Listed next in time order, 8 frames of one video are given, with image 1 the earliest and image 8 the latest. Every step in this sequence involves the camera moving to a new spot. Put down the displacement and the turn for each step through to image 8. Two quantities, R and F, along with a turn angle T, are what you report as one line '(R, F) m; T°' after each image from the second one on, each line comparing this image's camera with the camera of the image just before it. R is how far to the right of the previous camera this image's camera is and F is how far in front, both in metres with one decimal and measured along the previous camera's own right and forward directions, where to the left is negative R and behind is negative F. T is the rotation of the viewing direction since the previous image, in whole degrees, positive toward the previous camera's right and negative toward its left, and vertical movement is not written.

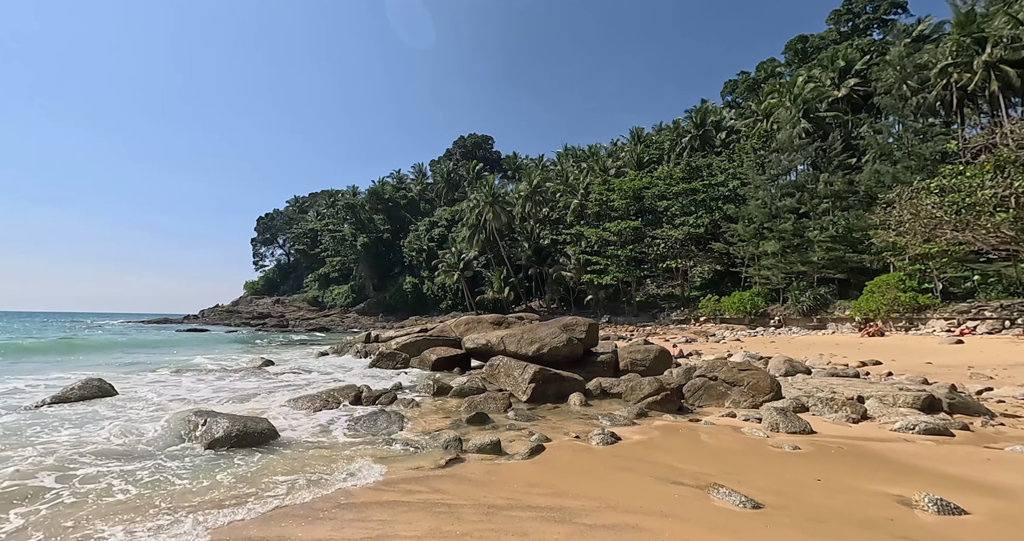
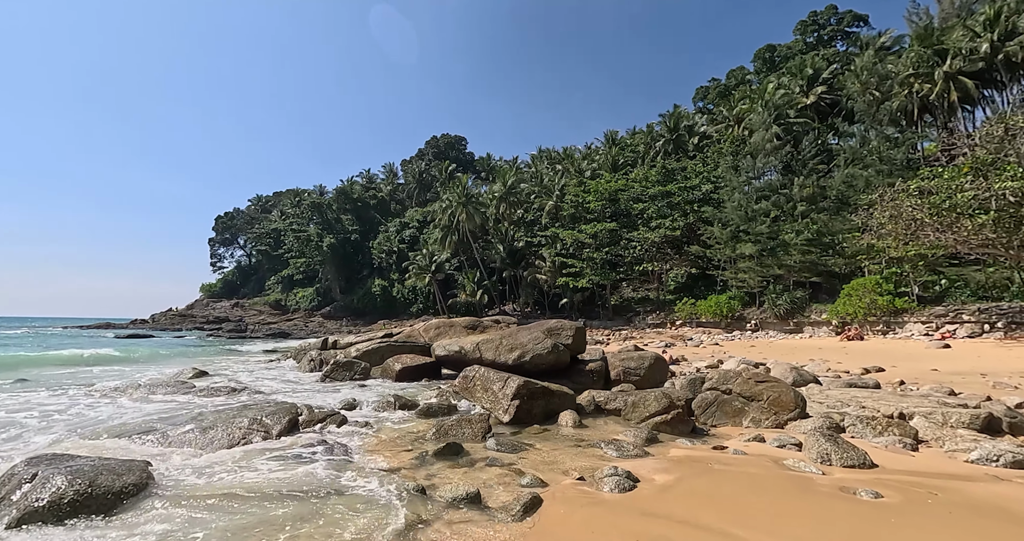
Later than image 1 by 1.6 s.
(-0.1, +1.5) m; +3°
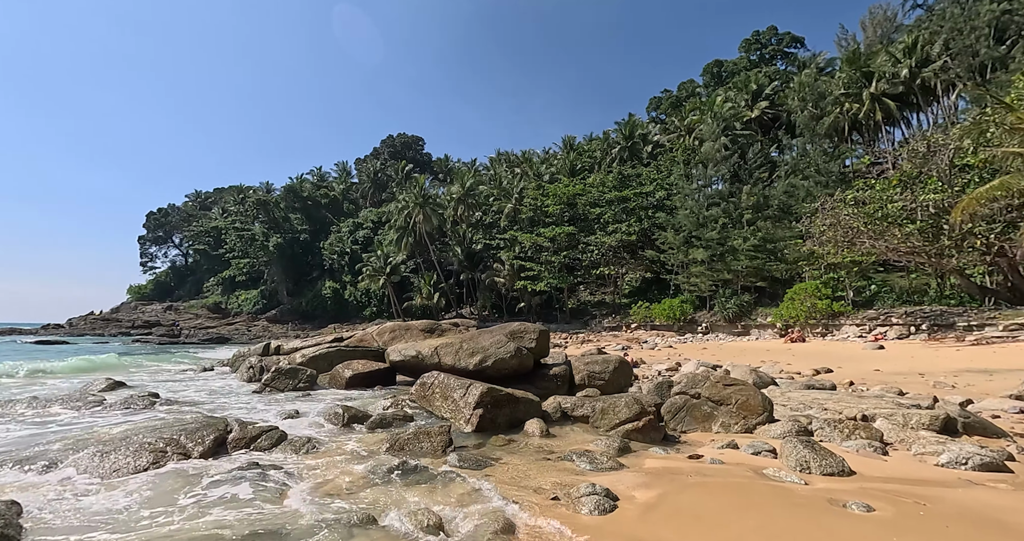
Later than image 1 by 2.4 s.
(-0.1, +0.5) m; +5°
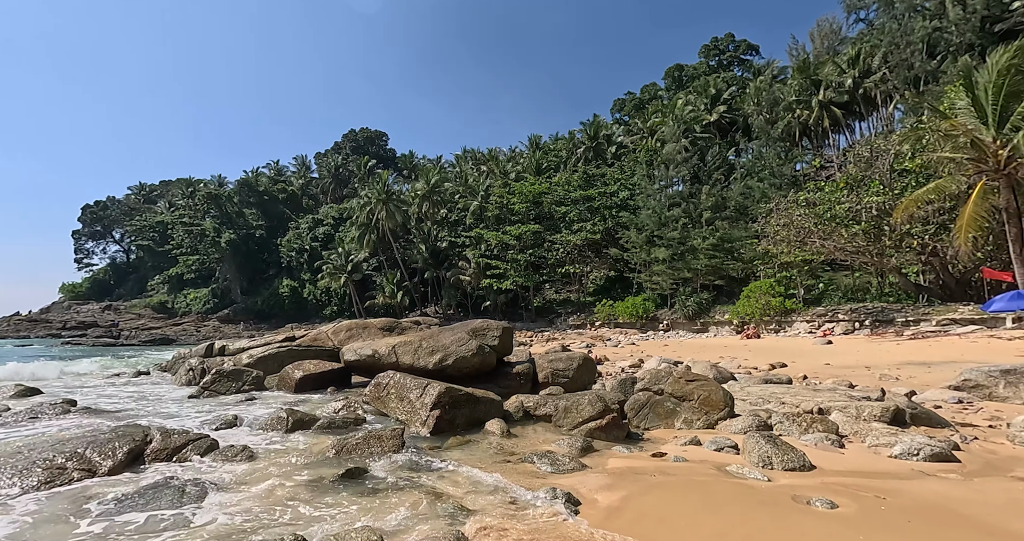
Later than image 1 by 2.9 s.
(+0.1, +0.2) m; +4°
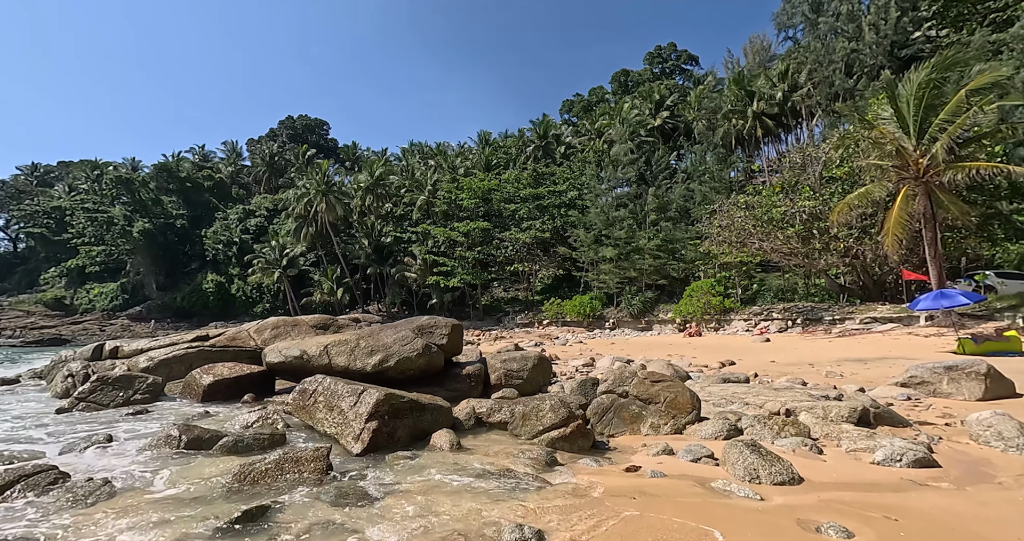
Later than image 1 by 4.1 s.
(-0.1, +0.8) m; +6°
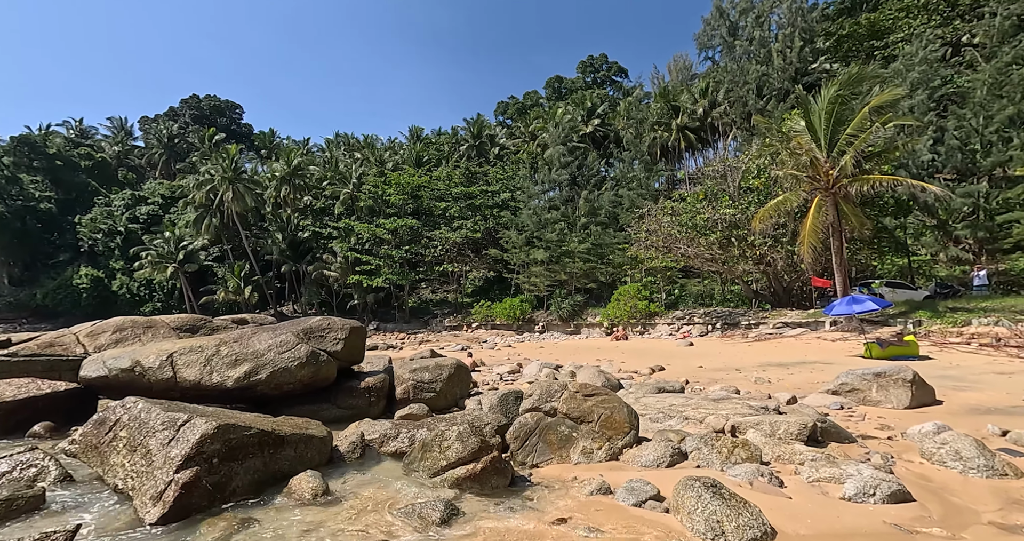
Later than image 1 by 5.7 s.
(+0.3, +1.2) m; +7°
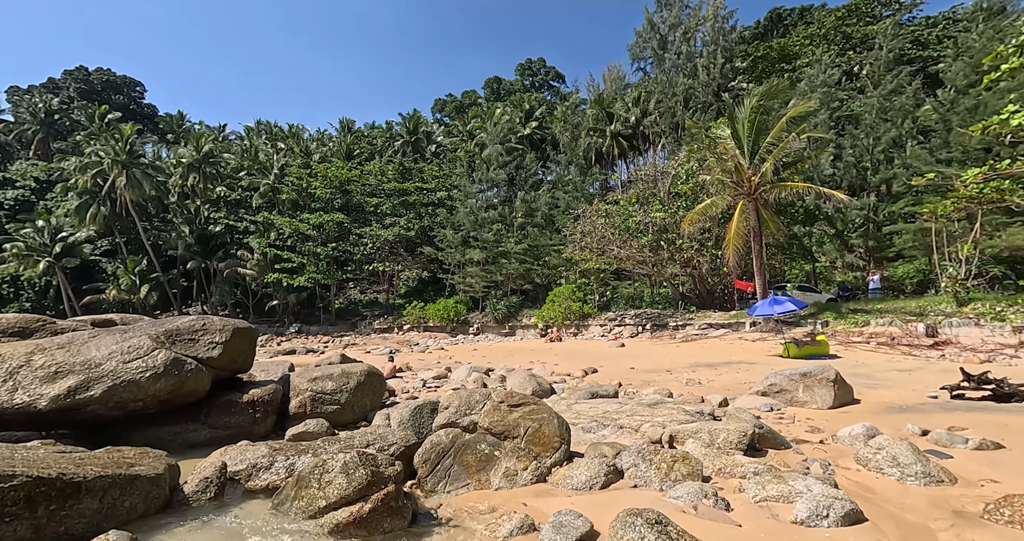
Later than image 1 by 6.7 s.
(+0.2, +0.8) m; +7°
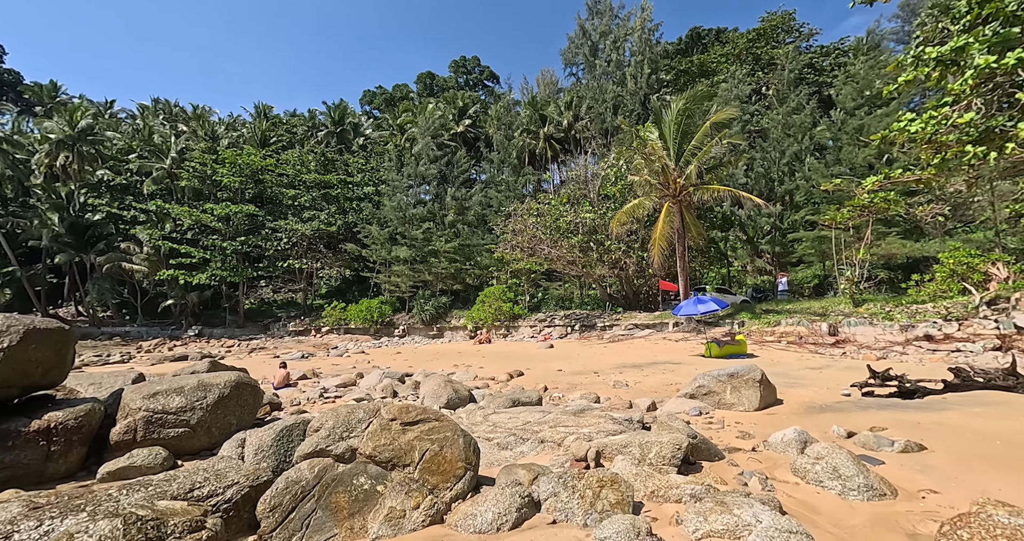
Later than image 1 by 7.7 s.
(+0.3, +1.0) m; +7°
